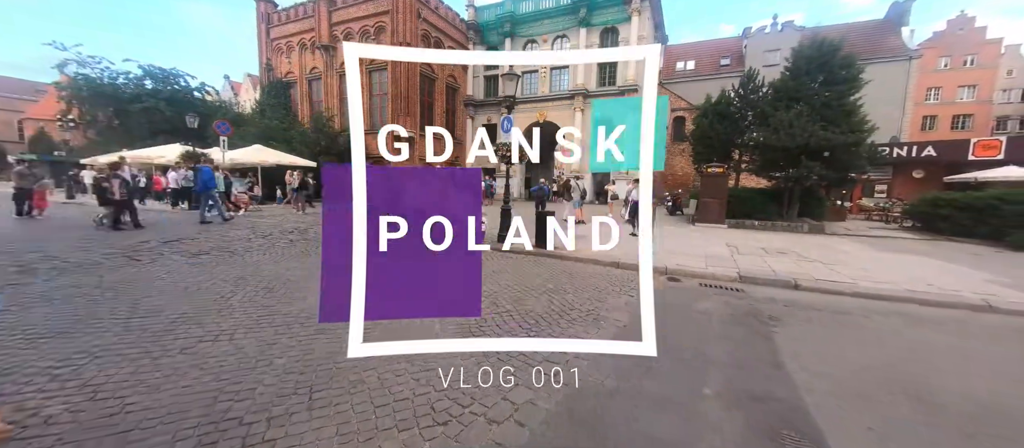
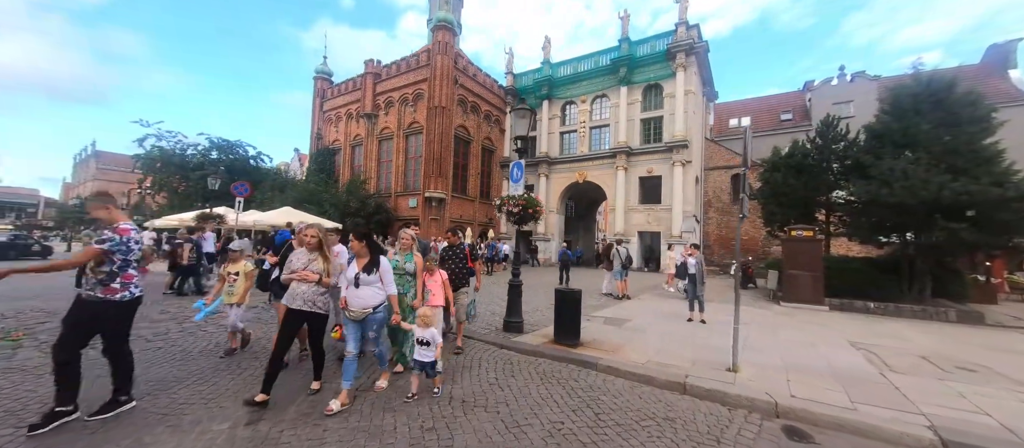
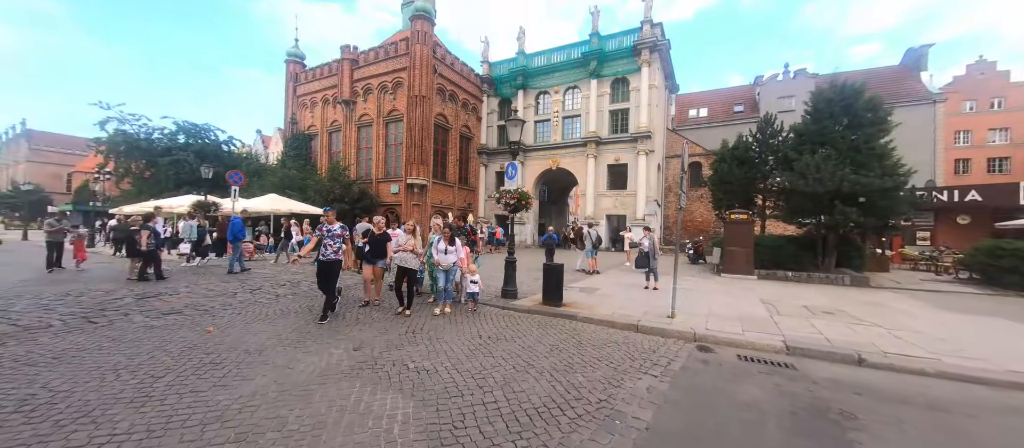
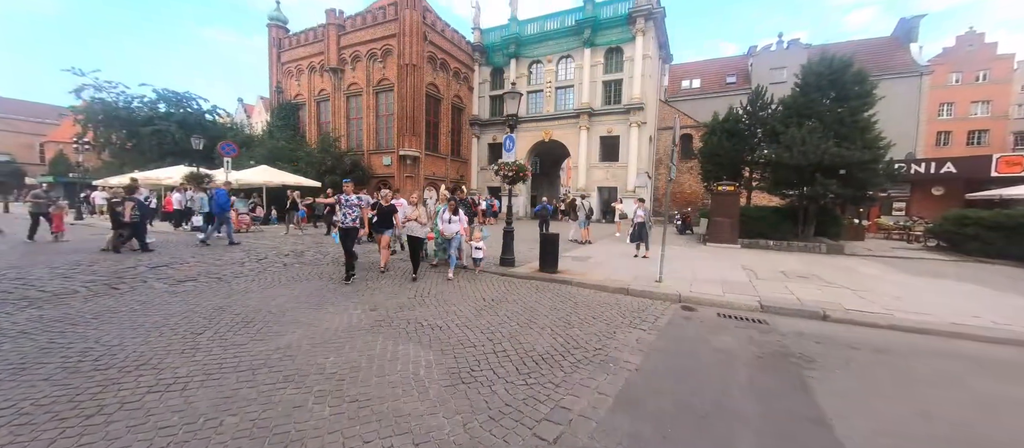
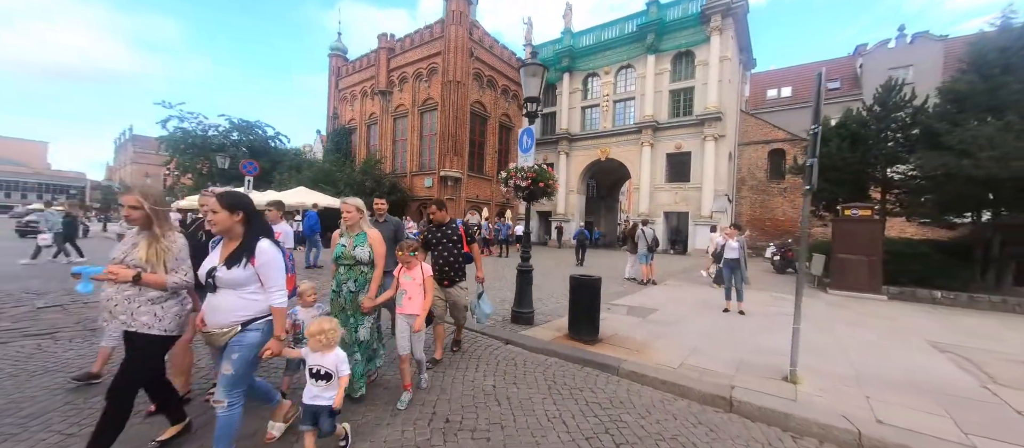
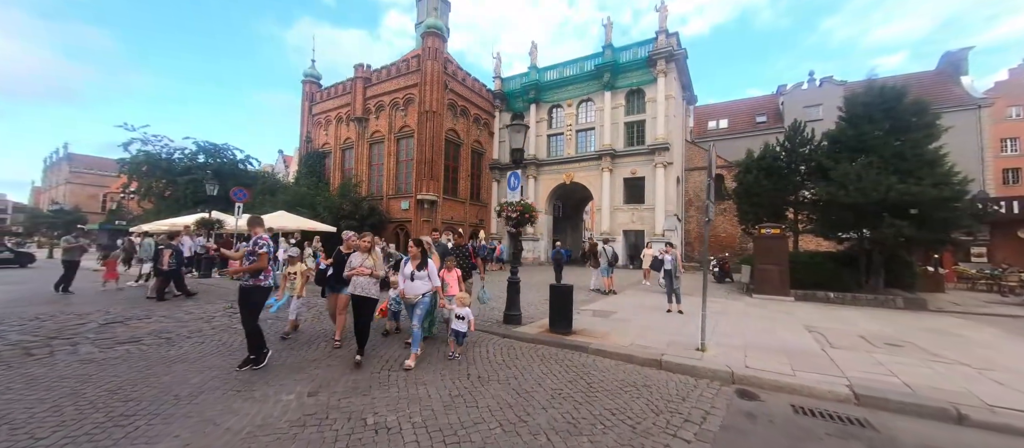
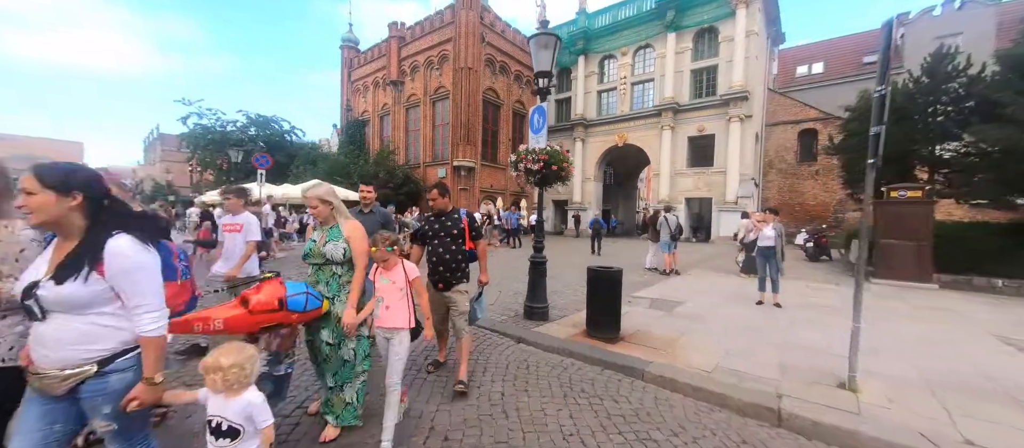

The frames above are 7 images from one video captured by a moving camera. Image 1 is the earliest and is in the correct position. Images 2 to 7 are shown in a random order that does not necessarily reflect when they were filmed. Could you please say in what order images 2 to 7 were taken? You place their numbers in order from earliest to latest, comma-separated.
4, 3, 6, 2, 5, 7
